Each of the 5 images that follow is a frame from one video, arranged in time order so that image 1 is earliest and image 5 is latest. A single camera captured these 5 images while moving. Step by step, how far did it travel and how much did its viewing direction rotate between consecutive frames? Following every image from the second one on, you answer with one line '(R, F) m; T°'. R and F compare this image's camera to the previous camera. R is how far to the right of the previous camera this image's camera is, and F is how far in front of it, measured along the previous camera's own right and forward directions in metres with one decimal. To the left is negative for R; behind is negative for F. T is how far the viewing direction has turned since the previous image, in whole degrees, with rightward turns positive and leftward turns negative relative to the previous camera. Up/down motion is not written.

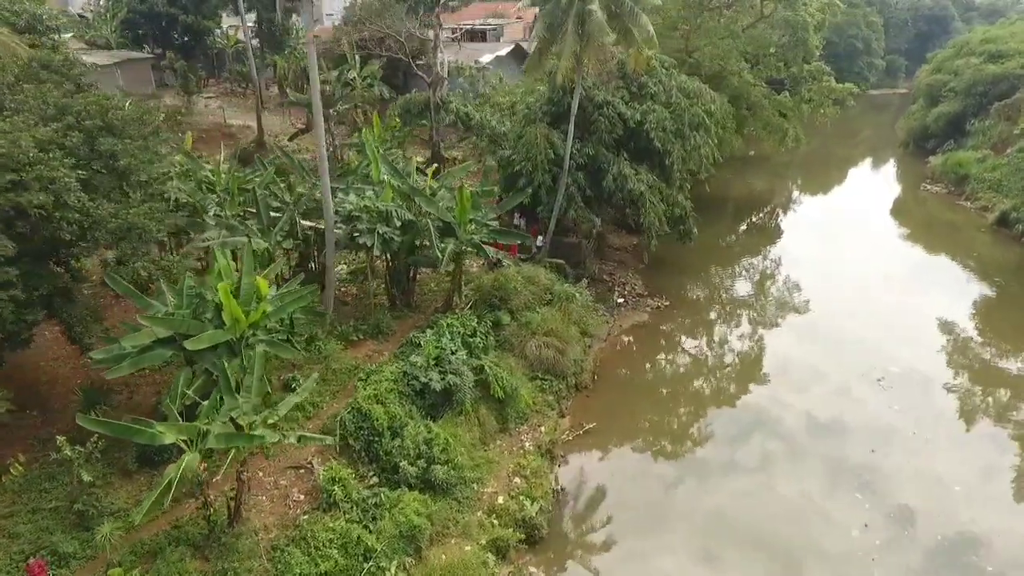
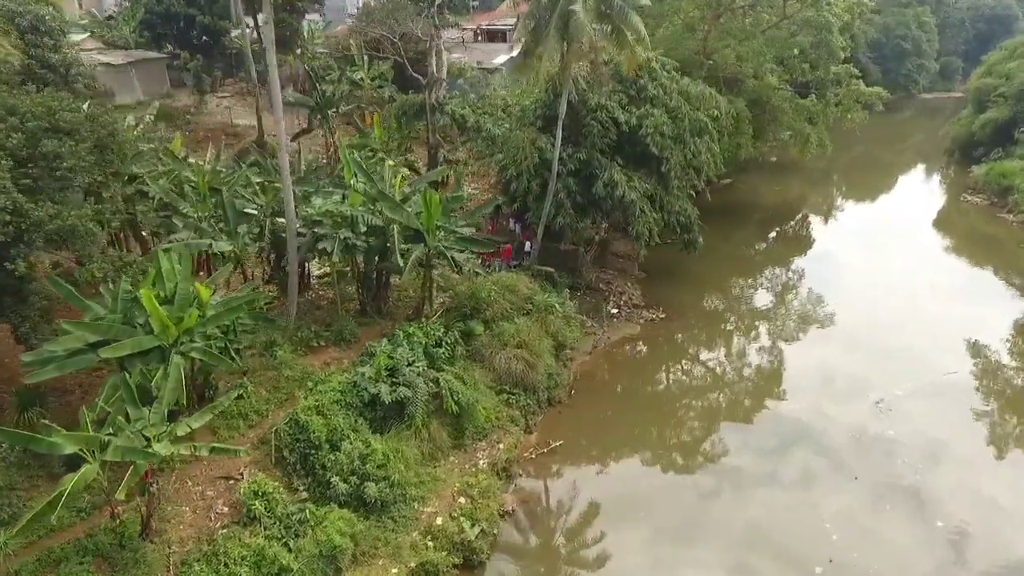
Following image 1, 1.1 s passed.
(+1.3, +0.4) m; -4°
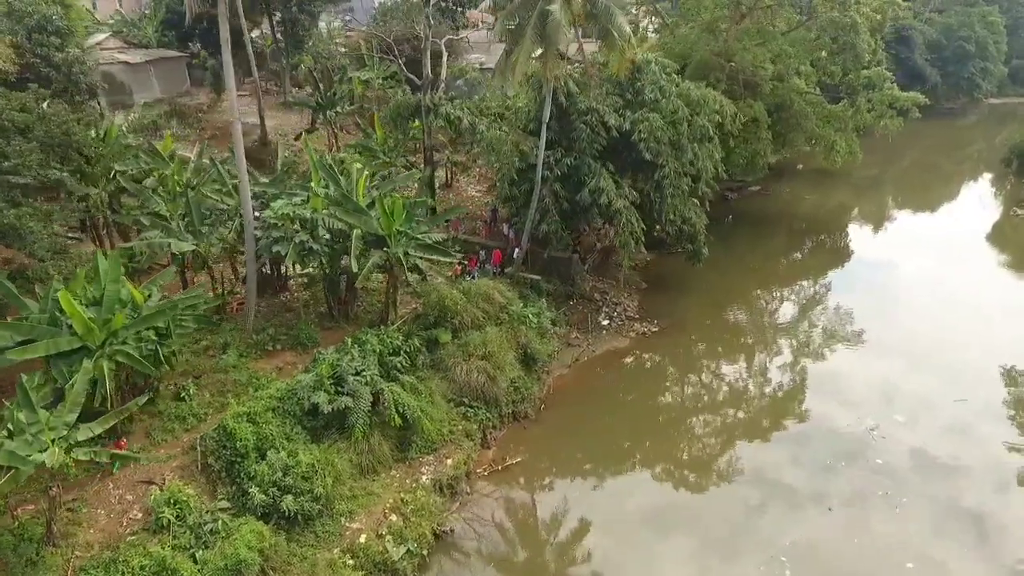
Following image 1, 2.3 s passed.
(+1.5, +0.5) m; -5°
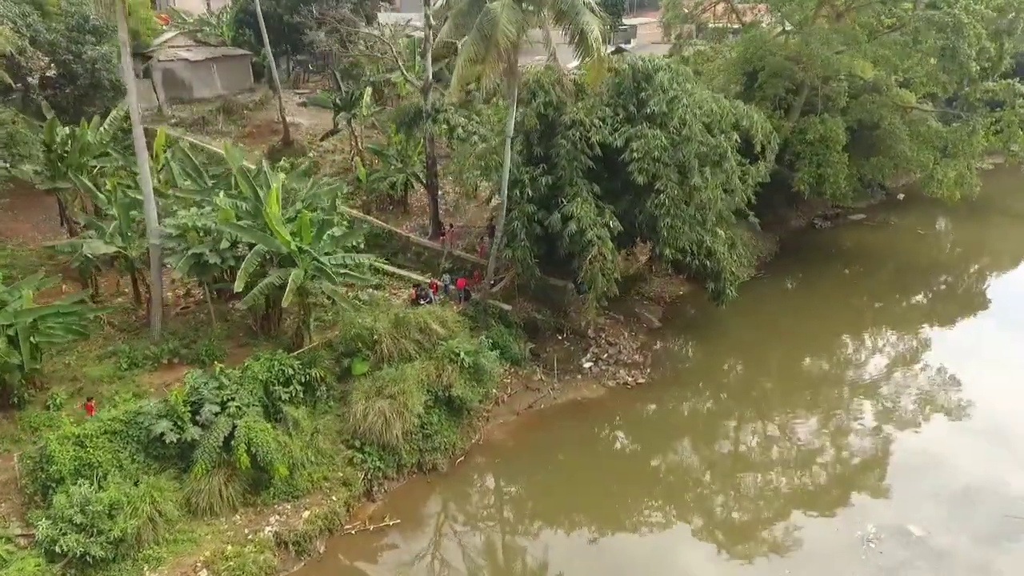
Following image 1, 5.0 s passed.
(+3.5, +1.9) m; -13°
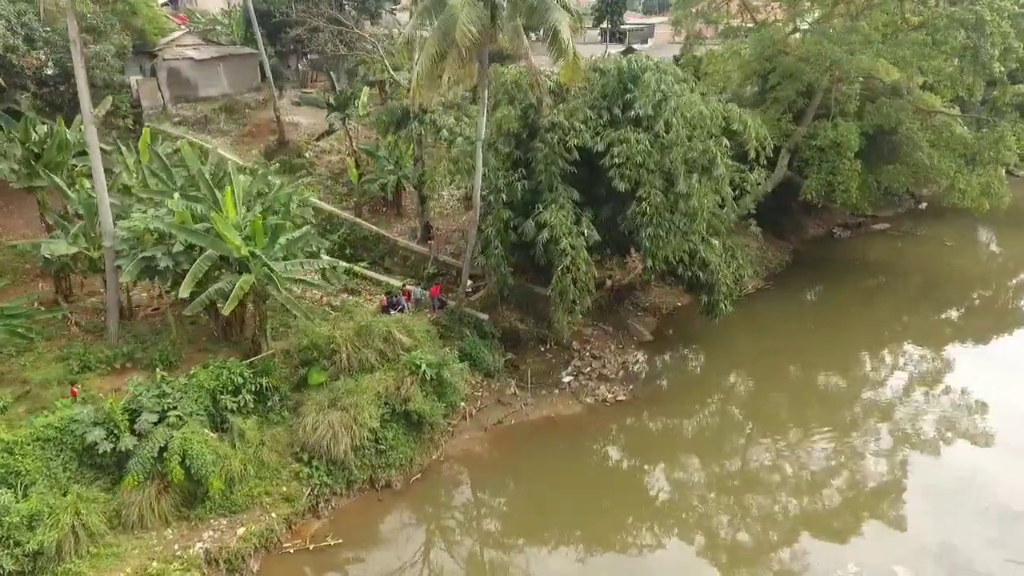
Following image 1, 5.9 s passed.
(+1.2, +0.6) m; -3°
